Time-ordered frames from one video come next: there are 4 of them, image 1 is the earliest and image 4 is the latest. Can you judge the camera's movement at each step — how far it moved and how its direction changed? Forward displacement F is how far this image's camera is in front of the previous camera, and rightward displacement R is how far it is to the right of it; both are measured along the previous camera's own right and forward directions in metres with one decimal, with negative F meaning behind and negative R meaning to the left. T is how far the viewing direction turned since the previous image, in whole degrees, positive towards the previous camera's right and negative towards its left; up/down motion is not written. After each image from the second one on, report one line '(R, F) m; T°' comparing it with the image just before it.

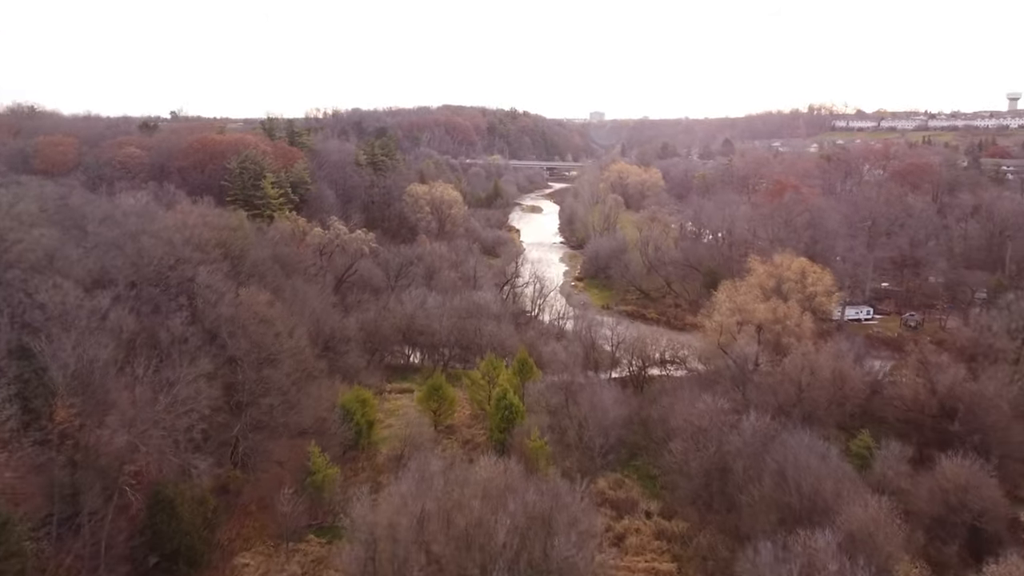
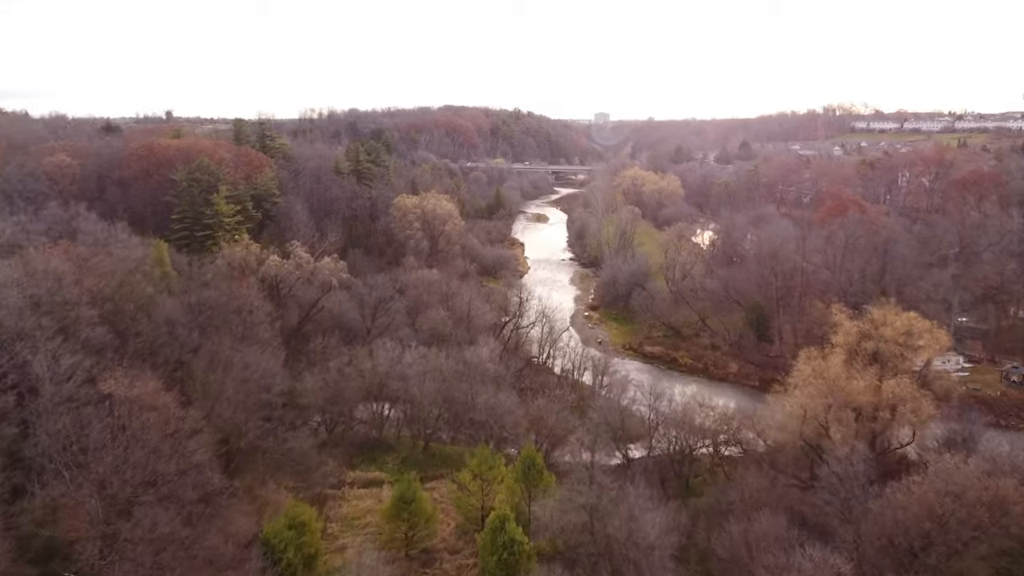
(0.0, +7.5) m; 0°
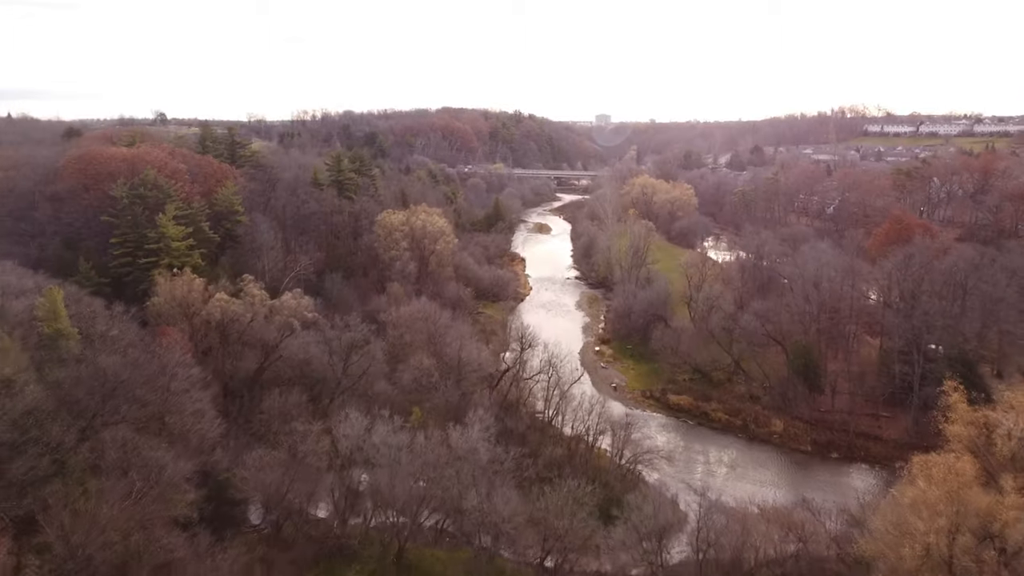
(0.0, +5.7) m; 0°
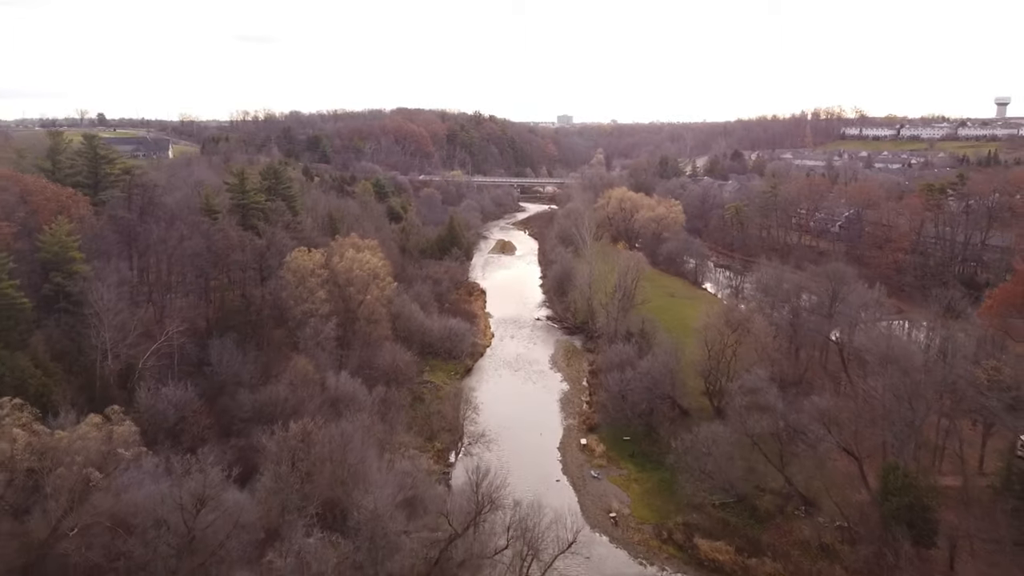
(+0.3, +10.3) m; +3°
